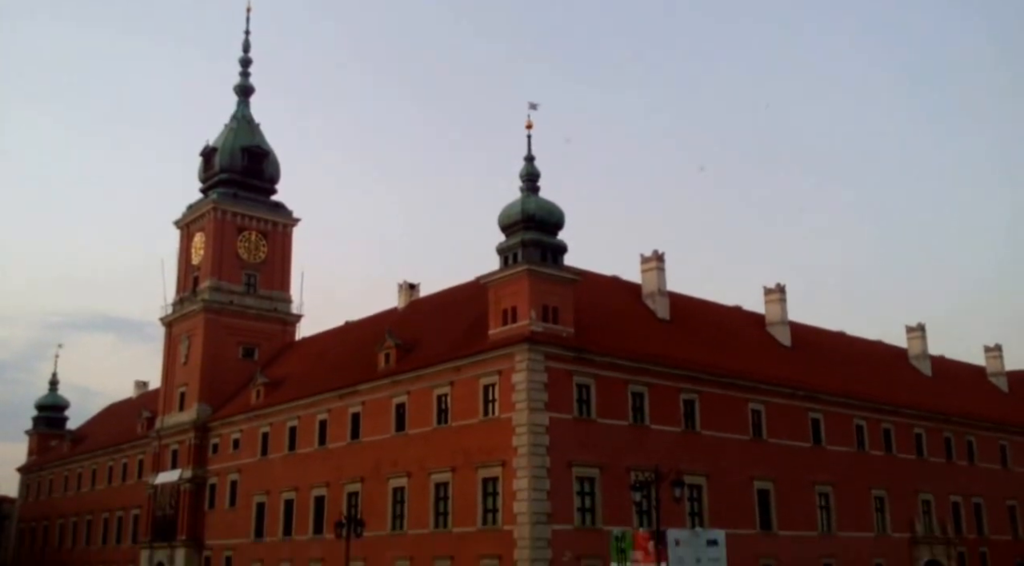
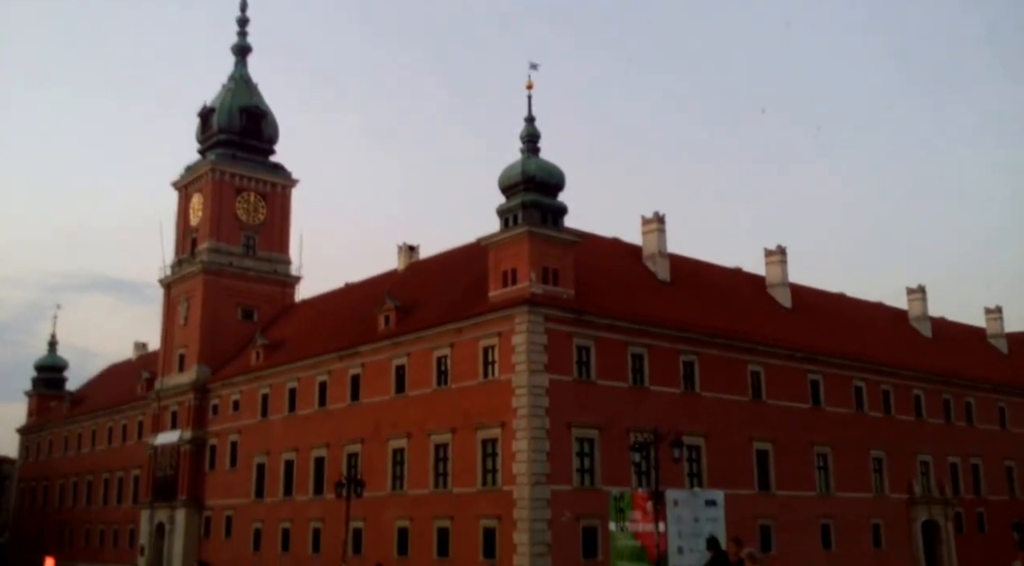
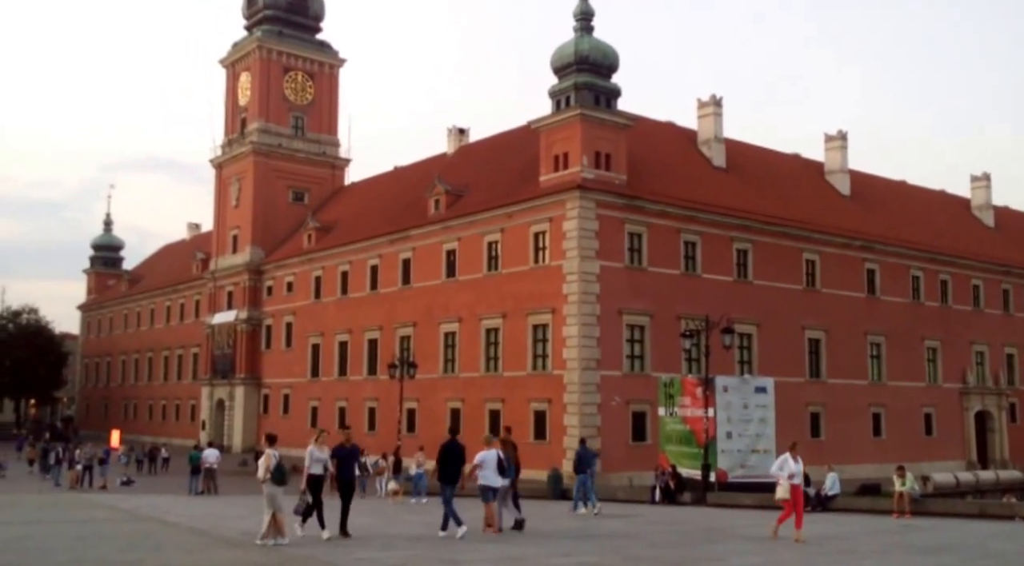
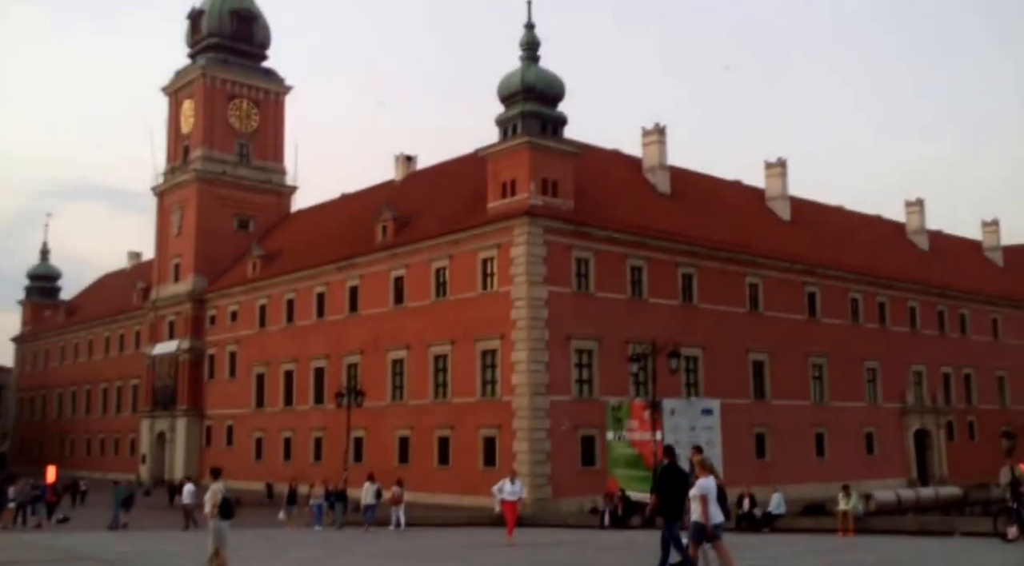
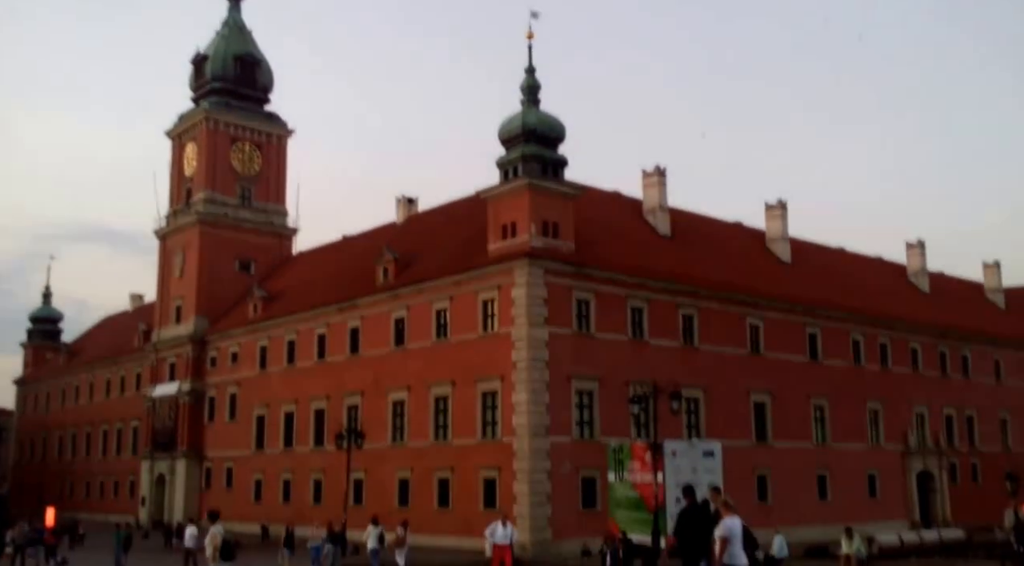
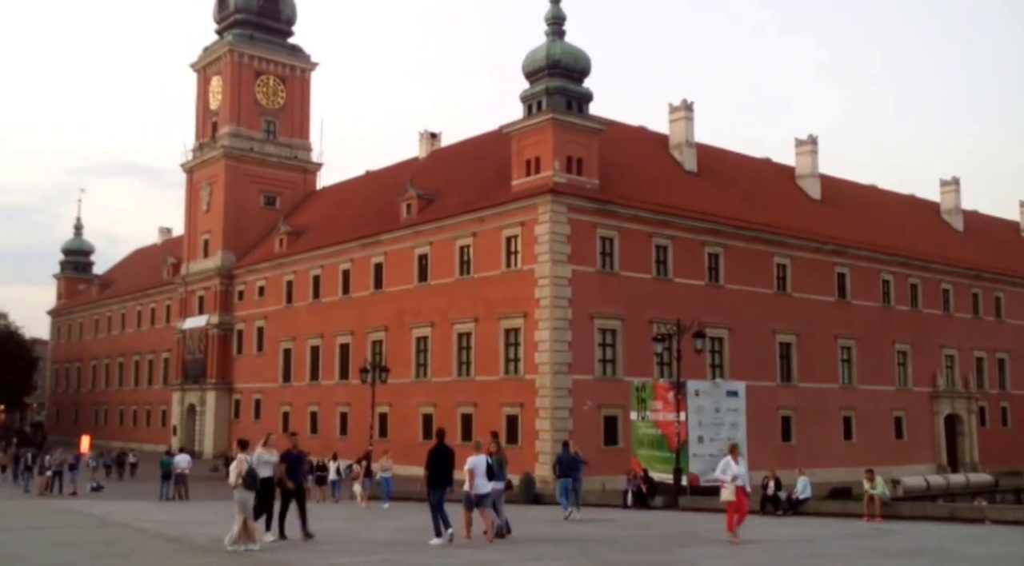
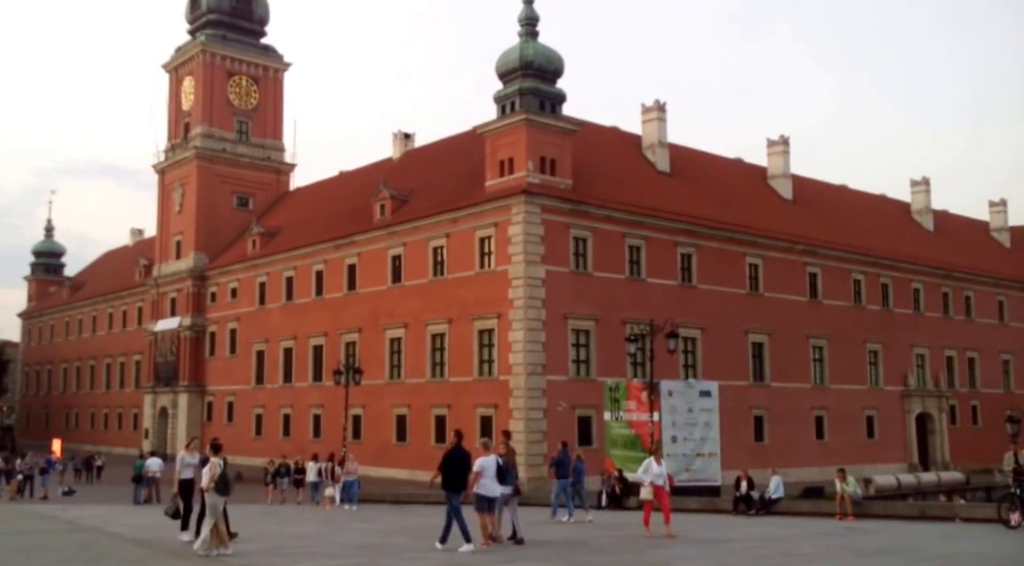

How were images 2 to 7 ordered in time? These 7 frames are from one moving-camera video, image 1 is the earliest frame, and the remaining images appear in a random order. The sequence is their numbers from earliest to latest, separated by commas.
2, 5, 4, 7, 6, 3
